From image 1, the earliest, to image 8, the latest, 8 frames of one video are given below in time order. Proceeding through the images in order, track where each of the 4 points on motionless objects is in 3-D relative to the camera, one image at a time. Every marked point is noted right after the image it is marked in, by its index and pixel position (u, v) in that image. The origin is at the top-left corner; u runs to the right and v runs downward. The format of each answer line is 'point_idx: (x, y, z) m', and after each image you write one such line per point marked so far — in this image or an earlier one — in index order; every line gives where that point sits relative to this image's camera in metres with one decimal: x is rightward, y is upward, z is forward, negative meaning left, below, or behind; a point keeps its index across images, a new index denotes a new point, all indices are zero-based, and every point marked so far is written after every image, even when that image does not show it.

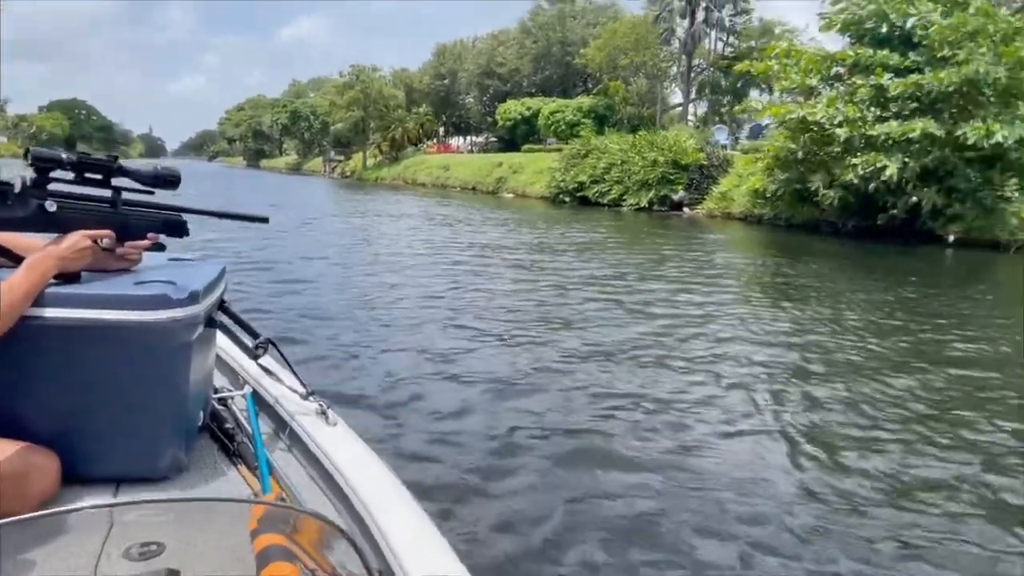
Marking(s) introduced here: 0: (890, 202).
0: (+6.6, +1.5, +15.6) m
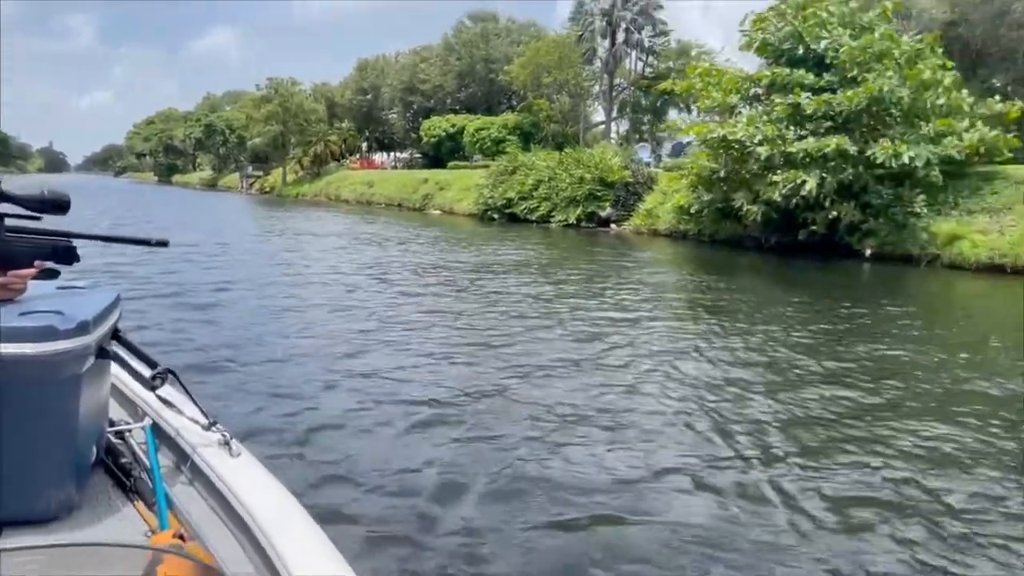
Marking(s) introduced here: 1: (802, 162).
0: (+5.4, +1.3, +16.2) m
1: (+5.2, +2.3, +16.1) m
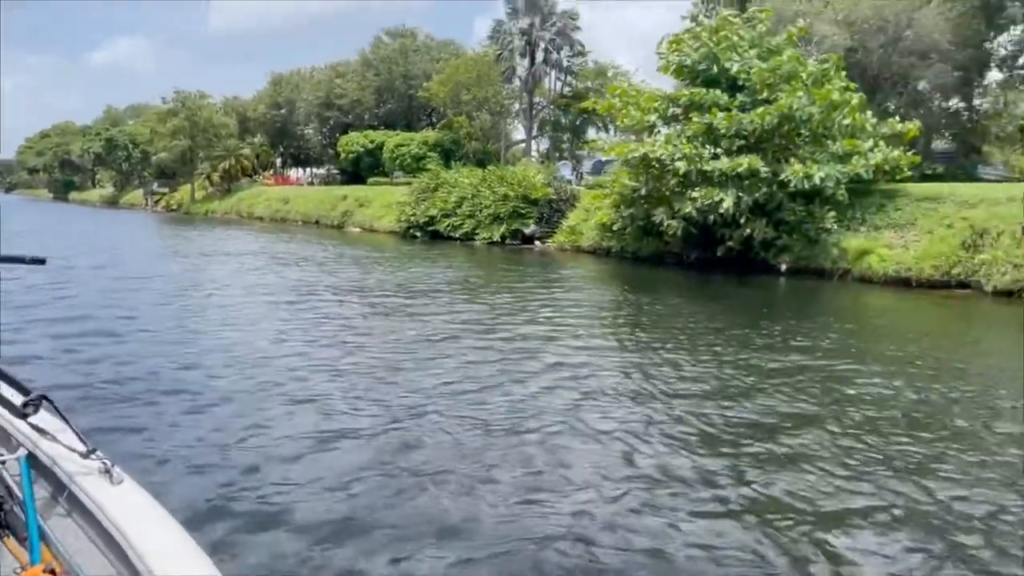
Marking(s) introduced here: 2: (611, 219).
0: (+4.1, +1.0, +16.8) m
1: (+3.8, +2.0, +16.6) m
2: (+2.1, +1.5, +18.5) m
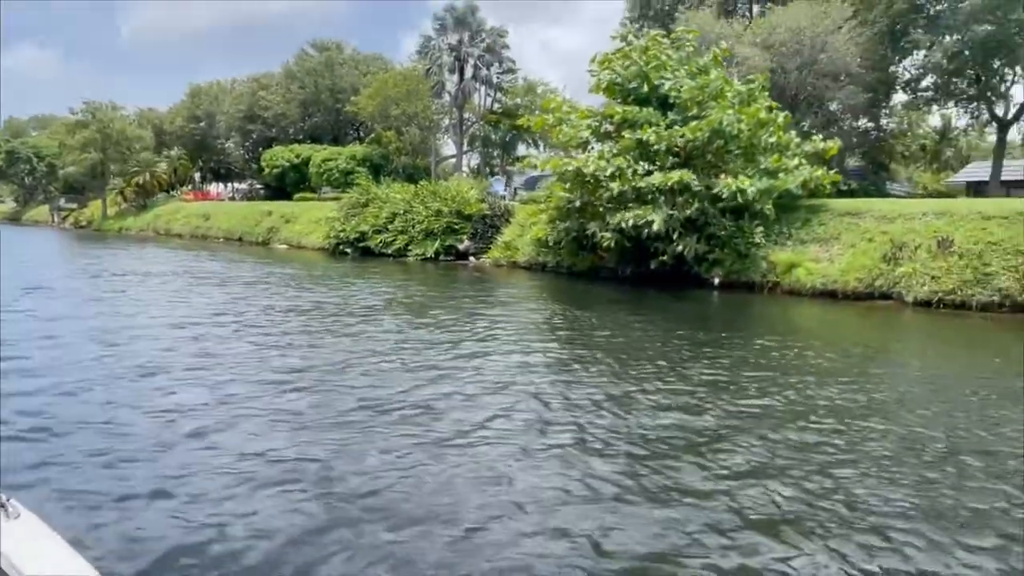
0: (+2.9, +0.8, +17.2) m
1: (+2.6, +1.8, +17.0) m
2: (+0.8, +1.2, +18.7) m
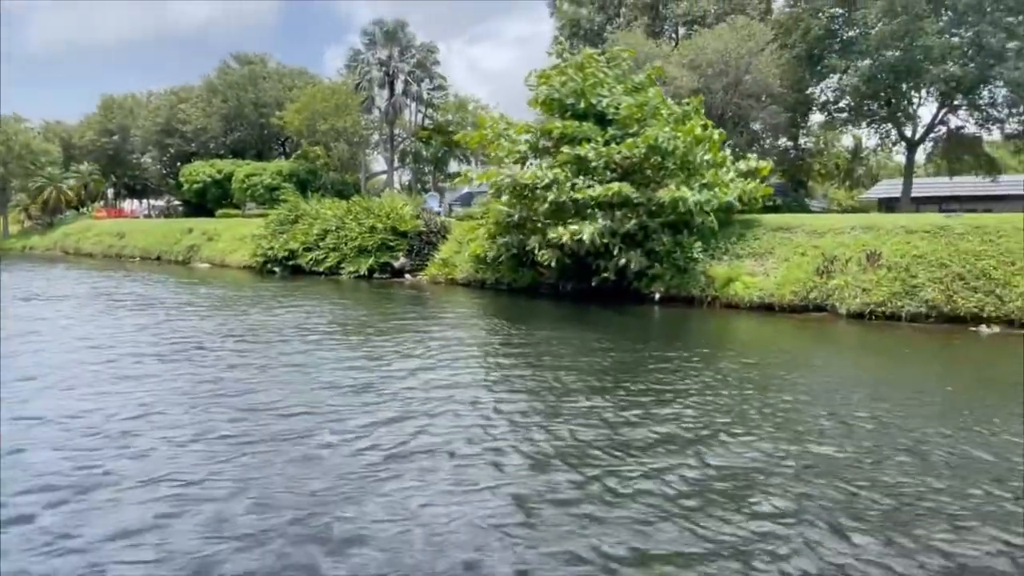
0: (+1.7, +0.5, +17.4) m
1: (+1.5, +1.5, +17.2) m
2: (-0.5, +0.8, +18.6) m
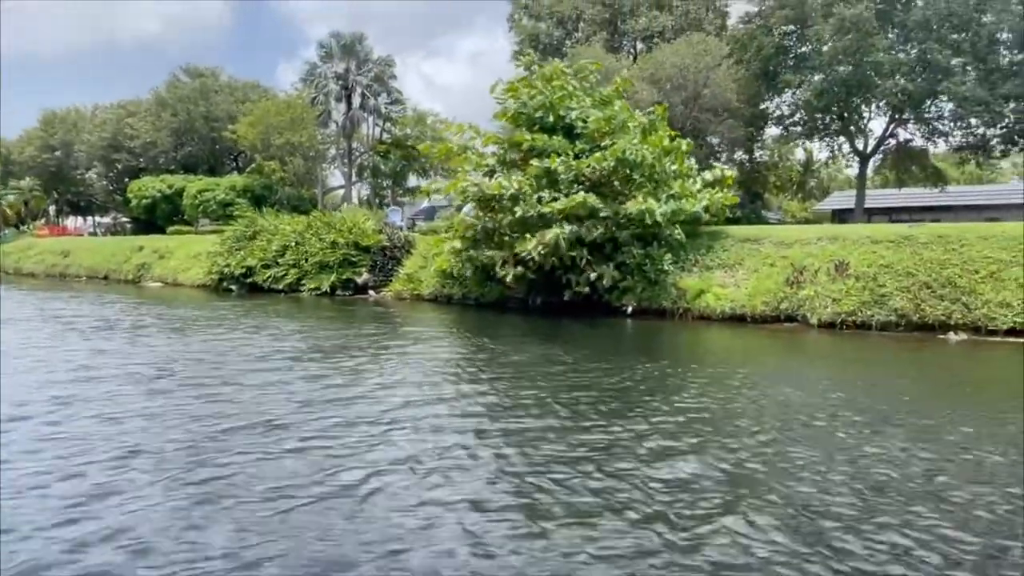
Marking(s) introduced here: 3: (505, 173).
0: (+1.1, +0.2, +17.2) m
1: (+0.9, +1.2, +17.0) m
2: (-1.2, +0.5, +18.3) m
3: (-0.1, +2.3, +17.7) m
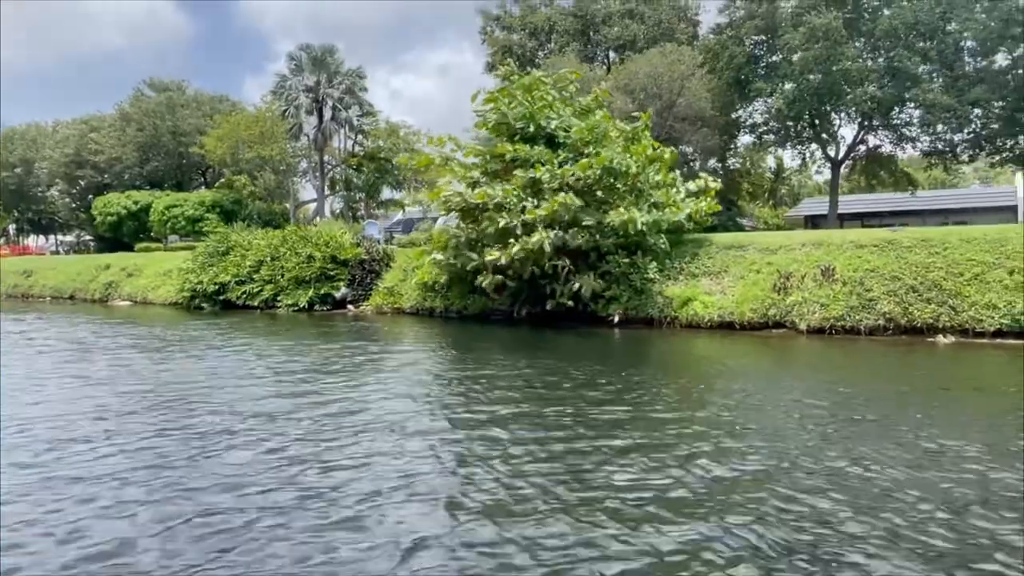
0: (+0.8, 0.0, +17.0) m
1: (+0.5, +1.0, +16.8) m
2: (-1.6, +0.3, +18.0) m
3: (-0.5, +2.1, +17.5) m
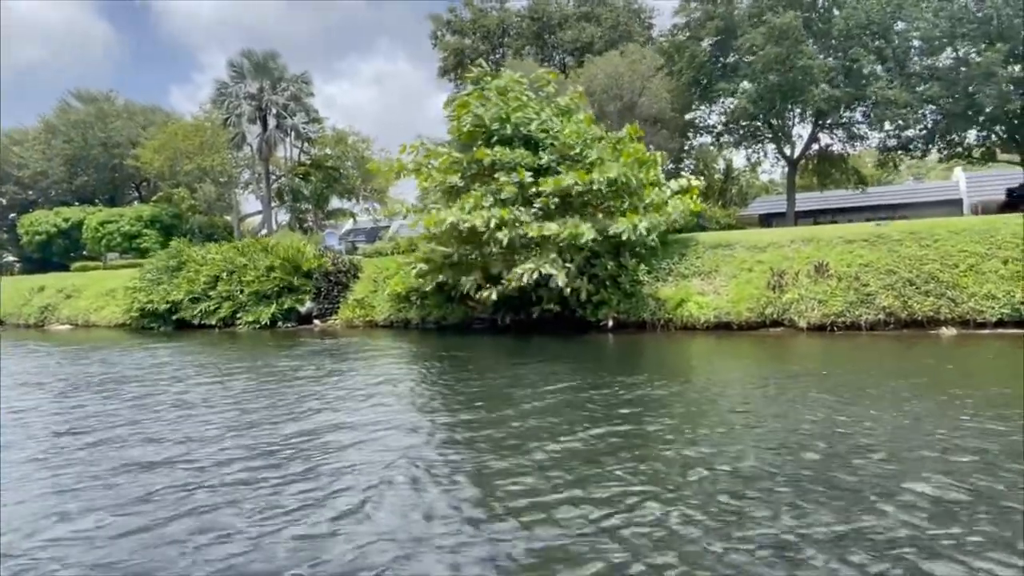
0: (+0.5, -0.1, +16.3) m
1: (+0.2, +0.9, +16.1) m
2: (-2.0, +0.1, +17.1) m
3: (-0.9, +1.9, +16.7) m
